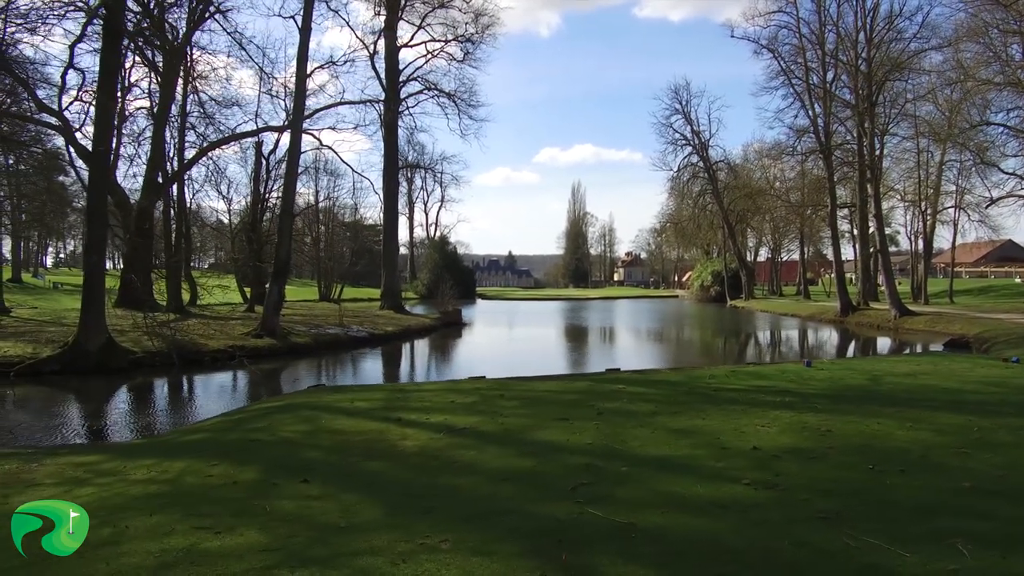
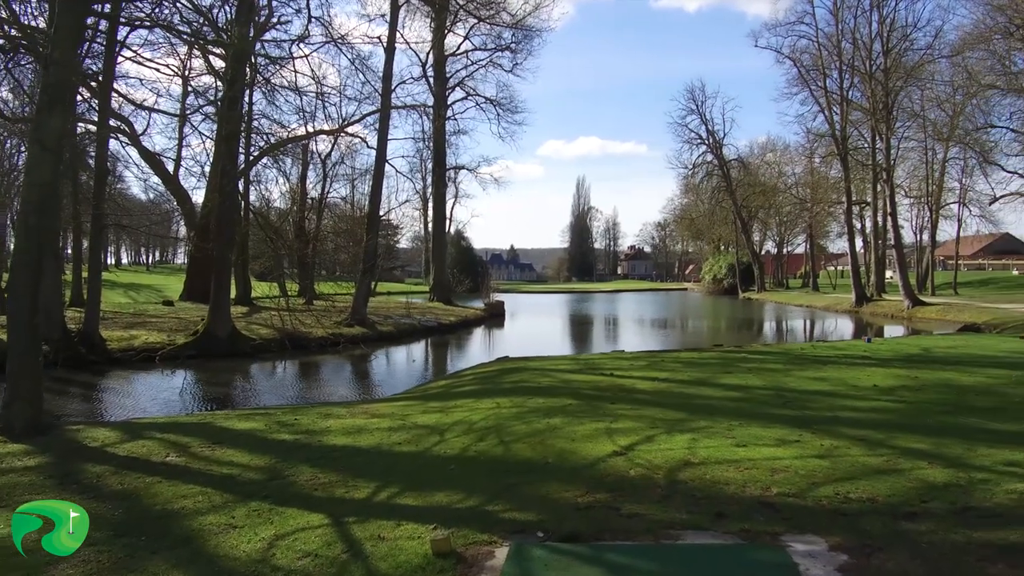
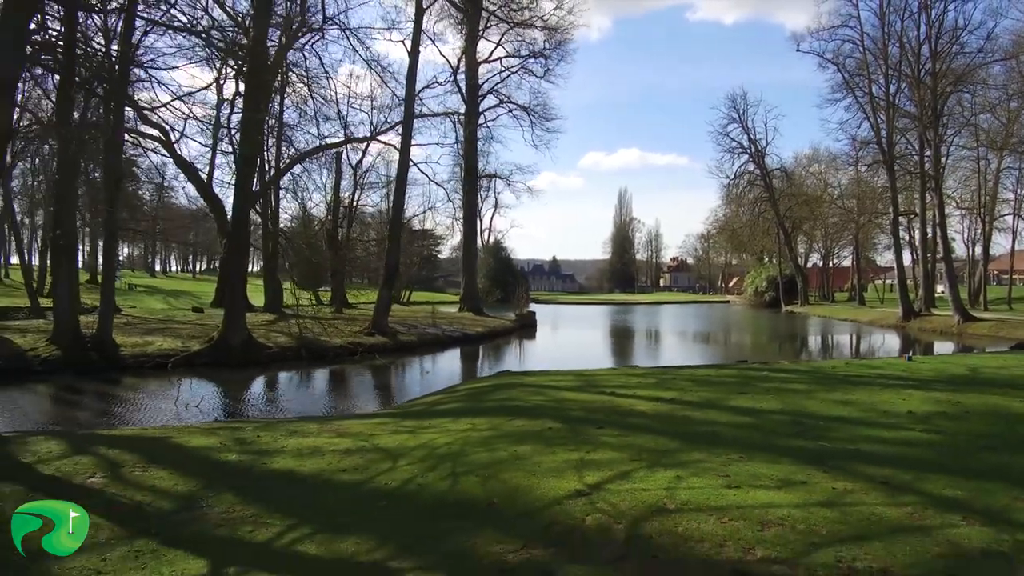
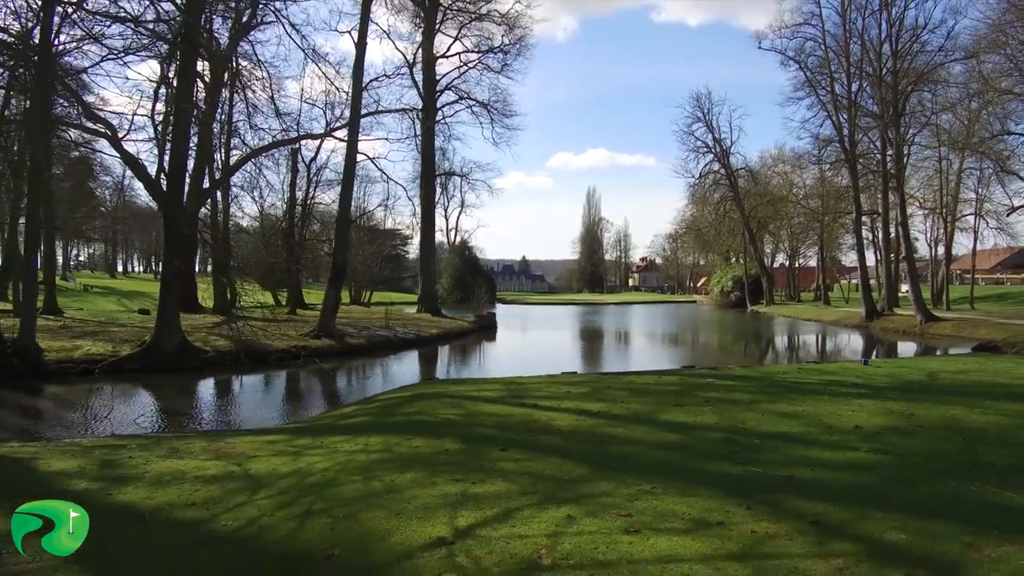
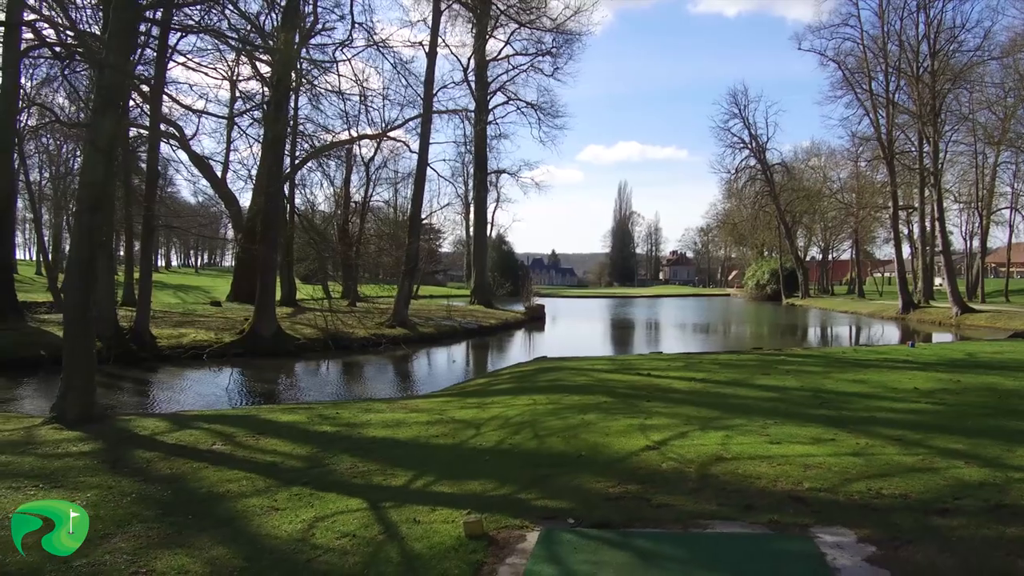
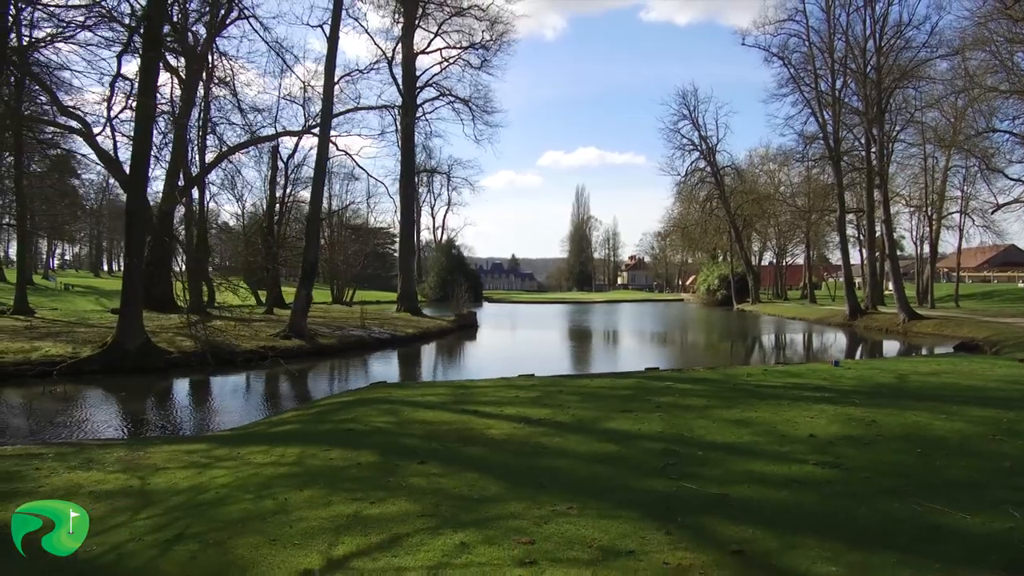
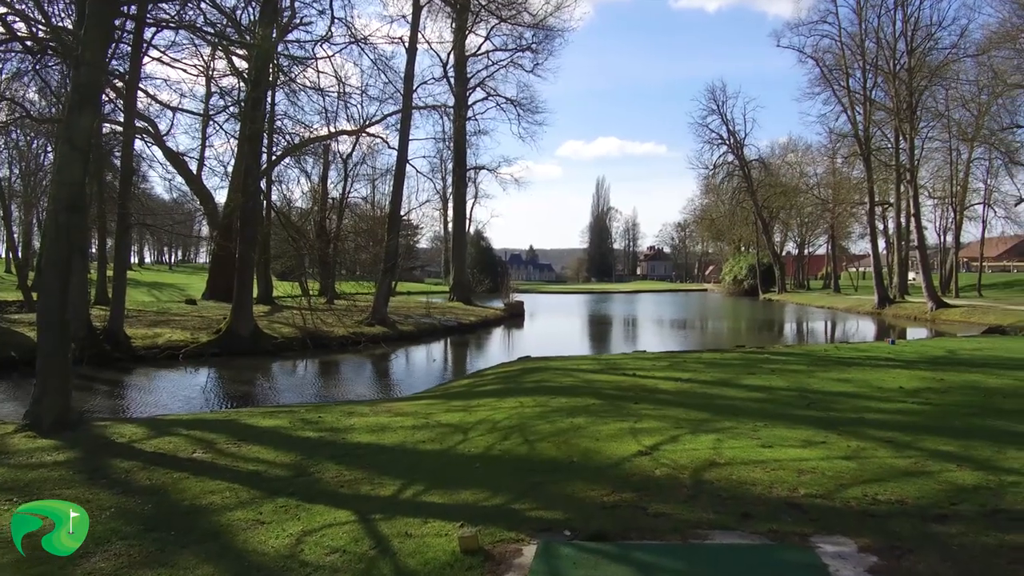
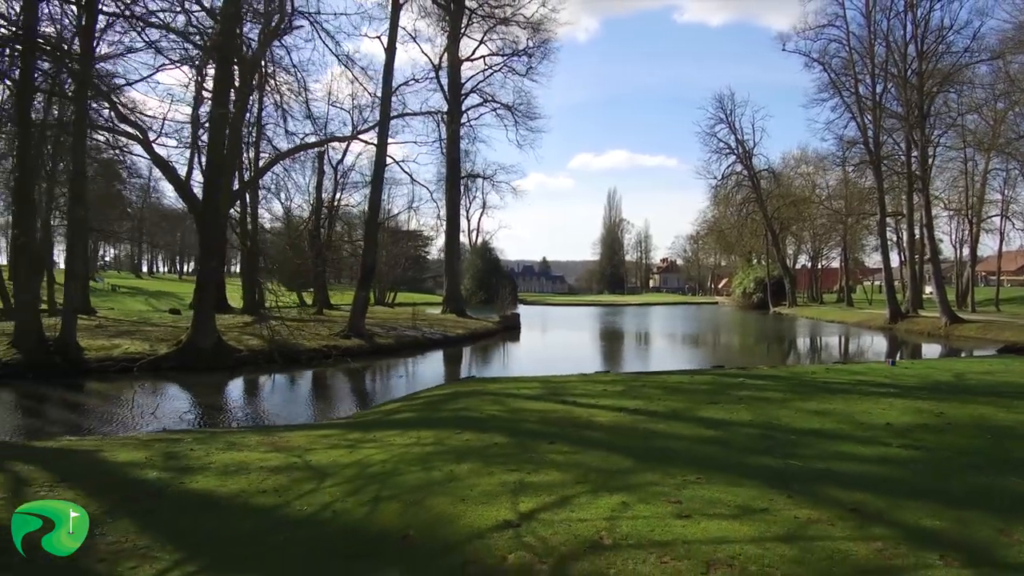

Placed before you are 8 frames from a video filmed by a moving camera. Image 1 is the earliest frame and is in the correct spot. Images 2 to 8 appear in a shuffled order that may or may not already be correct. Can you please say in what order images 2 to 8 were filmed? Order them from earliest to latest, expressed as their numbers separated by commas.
6, 4, 8, 3, 5, 7, 2
